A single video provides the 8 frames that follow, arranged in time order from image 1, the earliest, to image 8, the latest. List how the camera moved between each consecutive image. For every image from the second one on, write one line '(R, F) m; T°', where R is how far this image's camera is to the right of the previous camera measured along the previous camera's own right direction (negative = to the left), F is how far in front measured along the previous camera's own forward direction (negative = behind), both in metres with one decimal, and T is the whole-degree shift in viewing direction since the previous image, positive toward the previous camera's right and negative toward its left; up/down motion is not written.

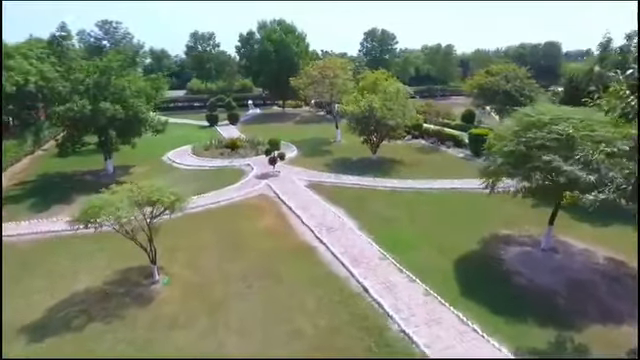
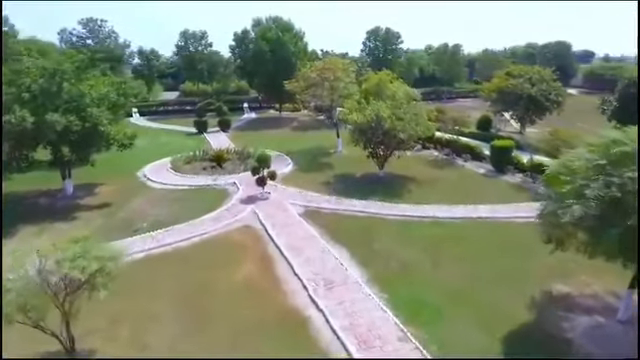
(+0.1, +3.0) m; 0°
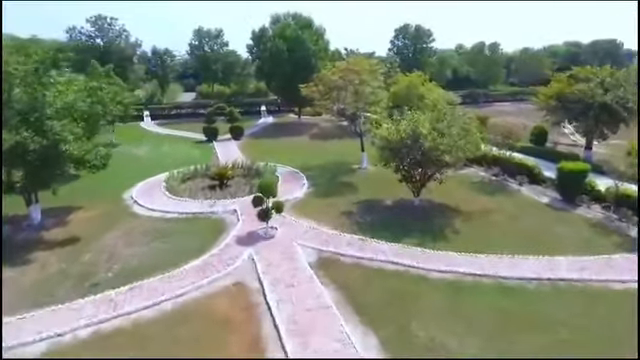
(+0.1, +3.5) m; -3°
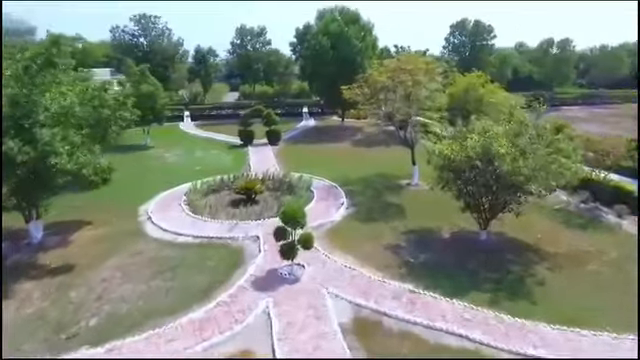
(+0.1, +2.7) m; -6°
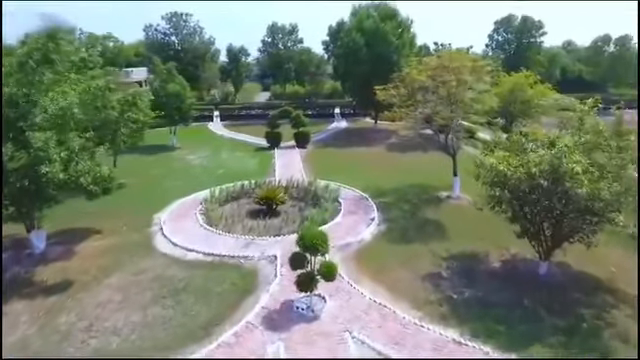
(+0.1, +1.6) m; -5°
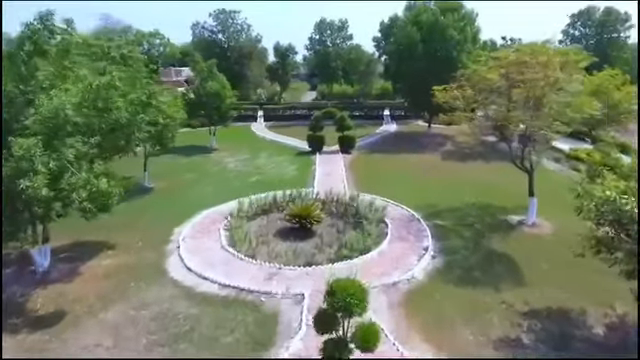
(+0.1, +2.2) m; -7°
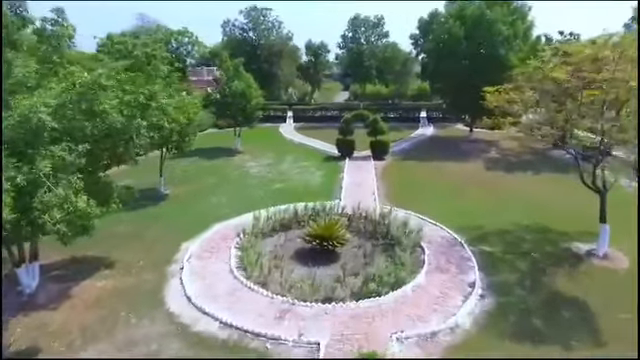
(+0.2, +1.7) m; -5°
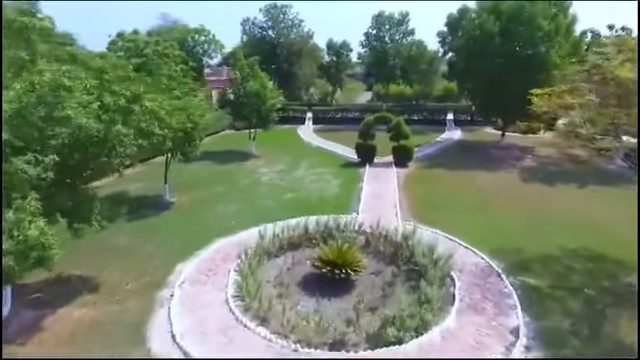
(+0.2, +1.5) m; -3°
